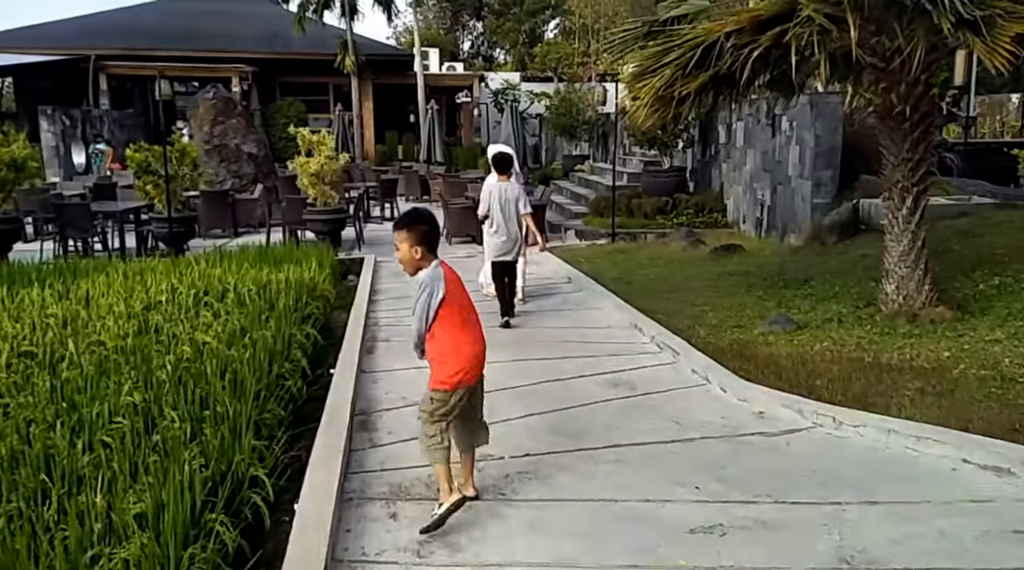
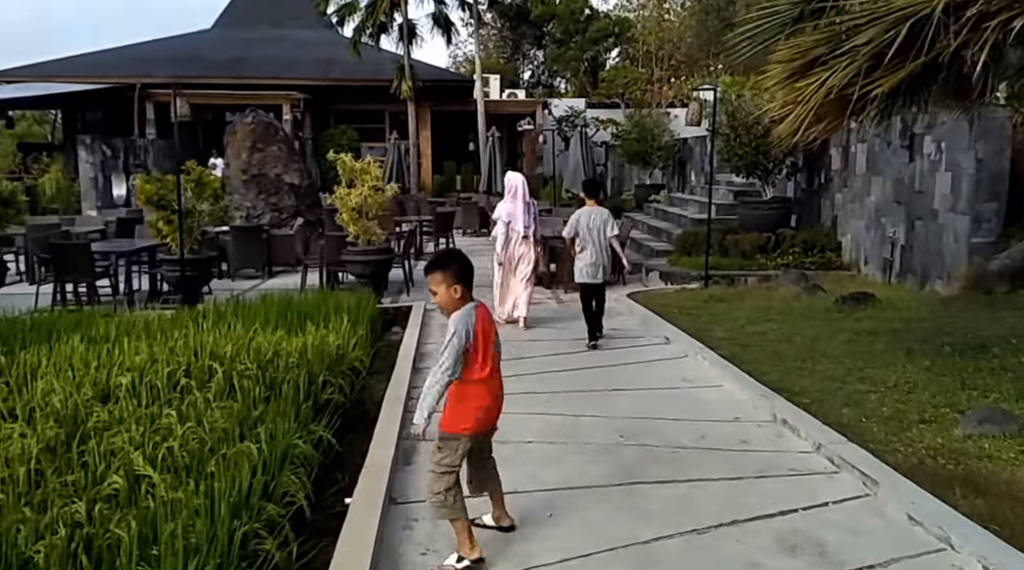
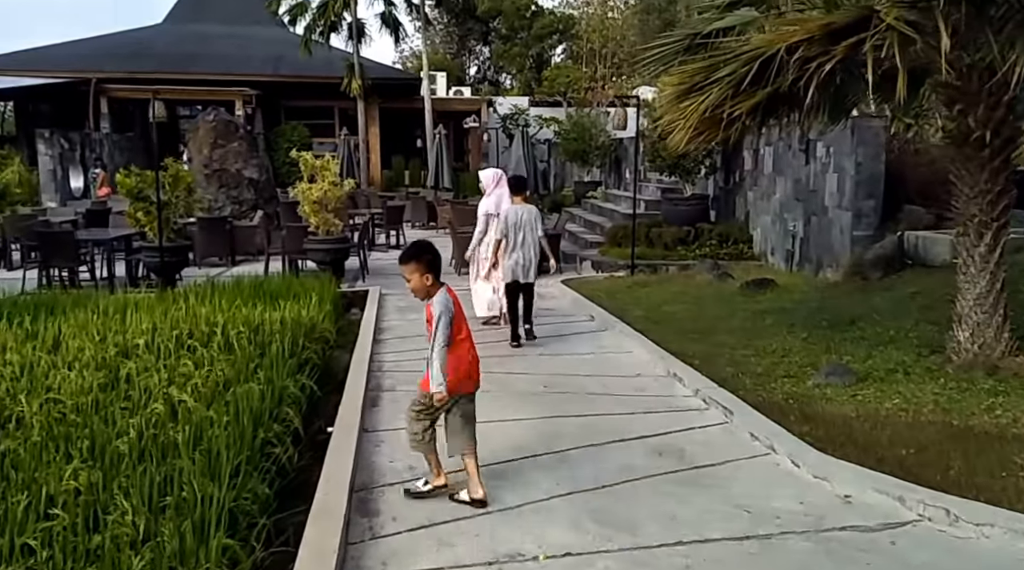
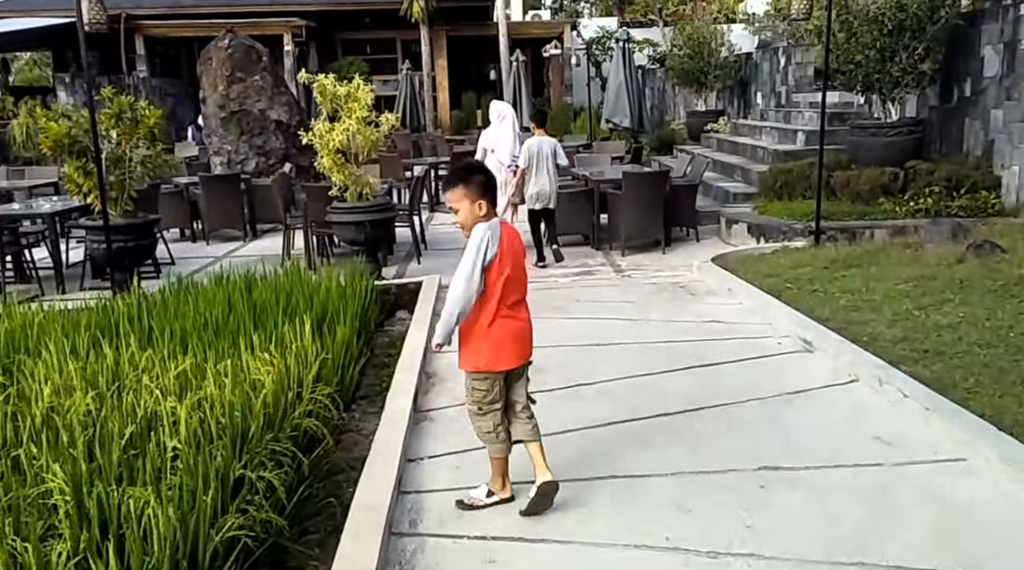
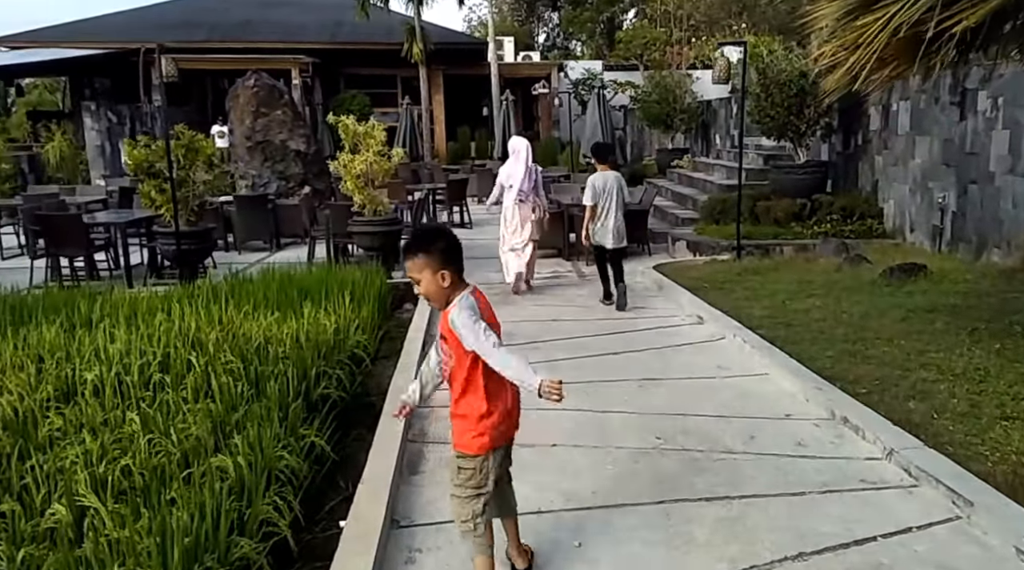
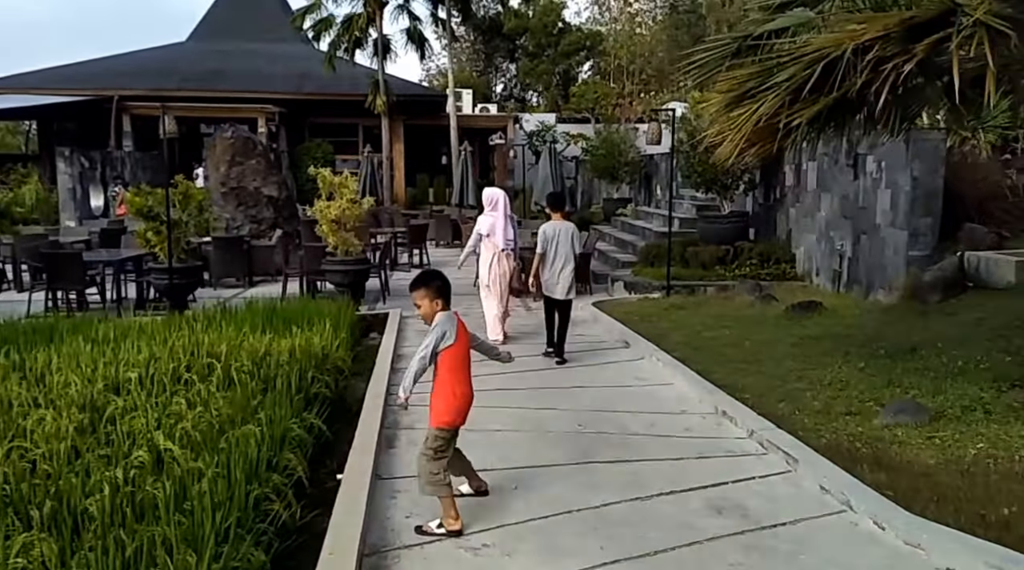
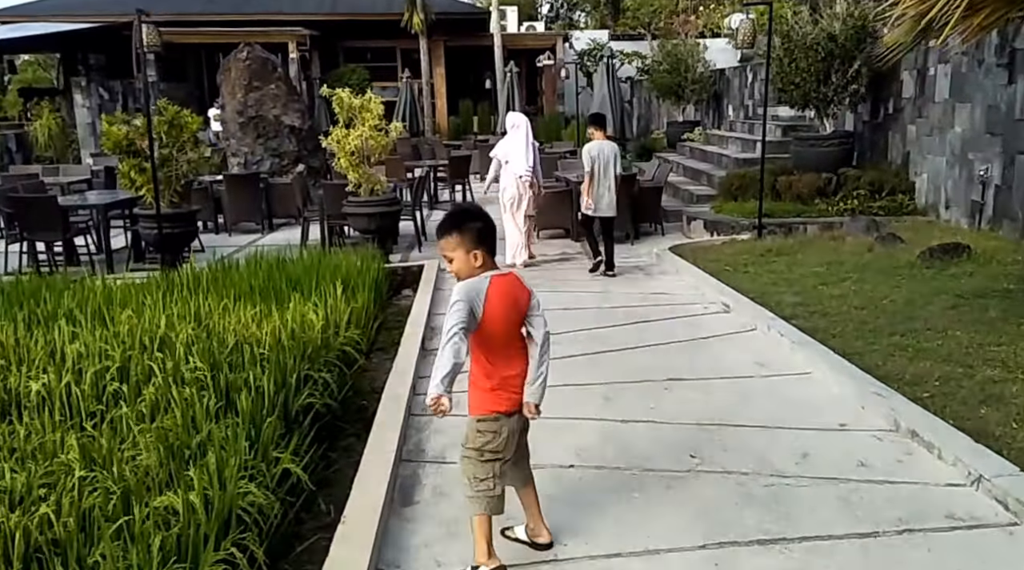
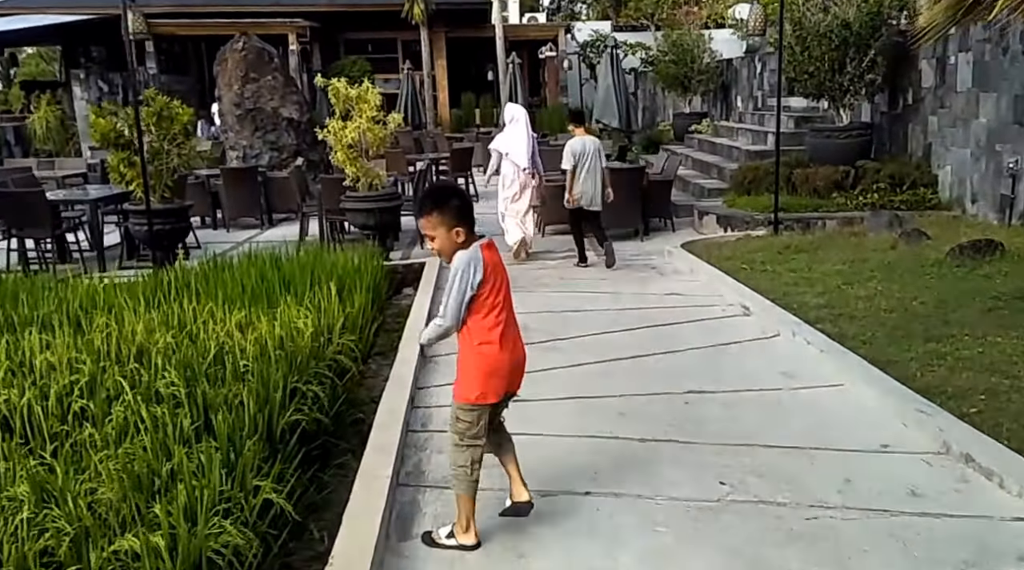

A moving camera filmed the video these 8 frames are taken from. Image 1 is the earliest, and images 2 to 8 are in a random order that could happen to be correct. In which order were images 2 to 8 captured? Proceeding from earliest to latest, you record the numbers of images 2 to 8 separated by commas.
3, 6, 2, 5, 7, 8, 4
